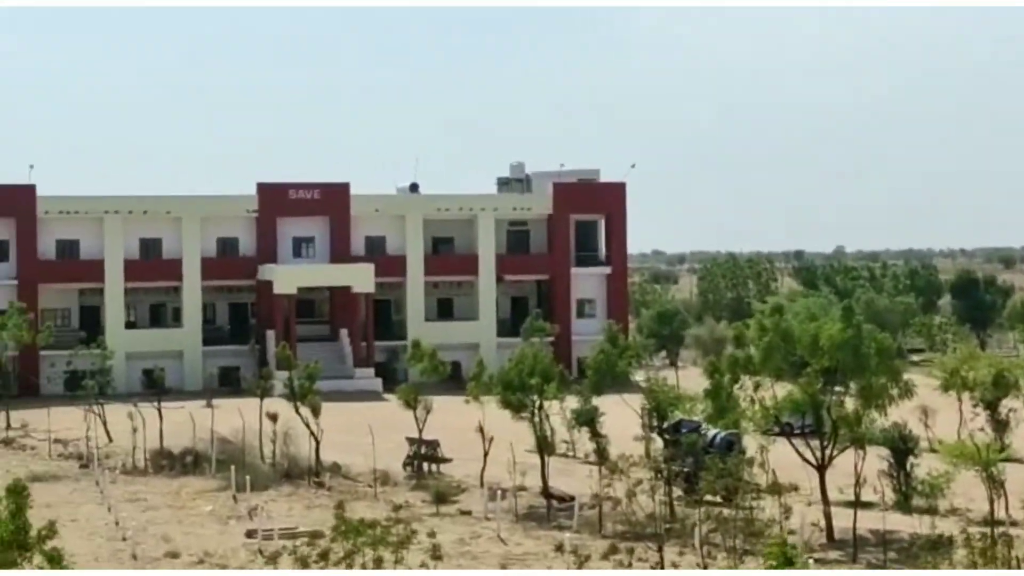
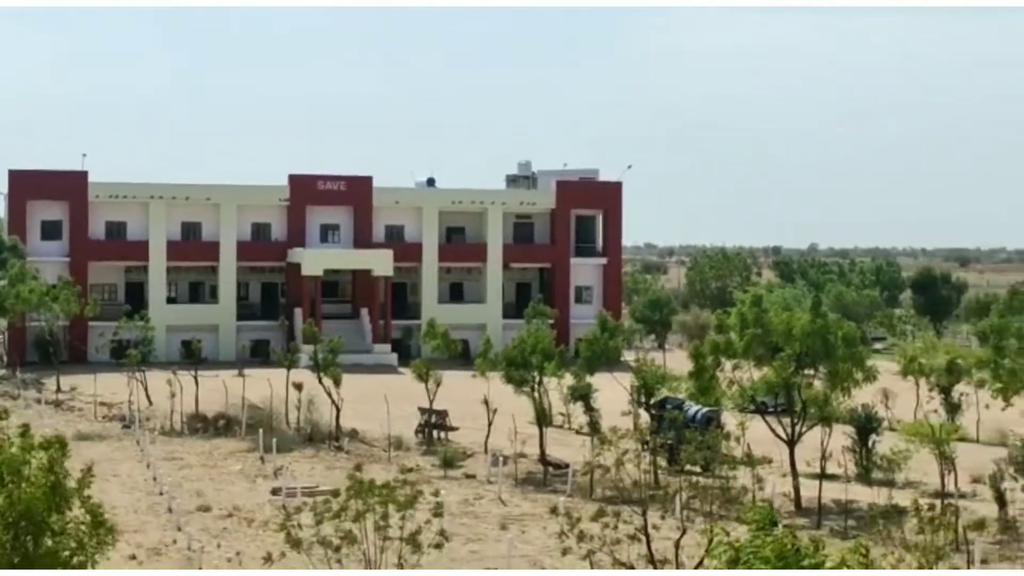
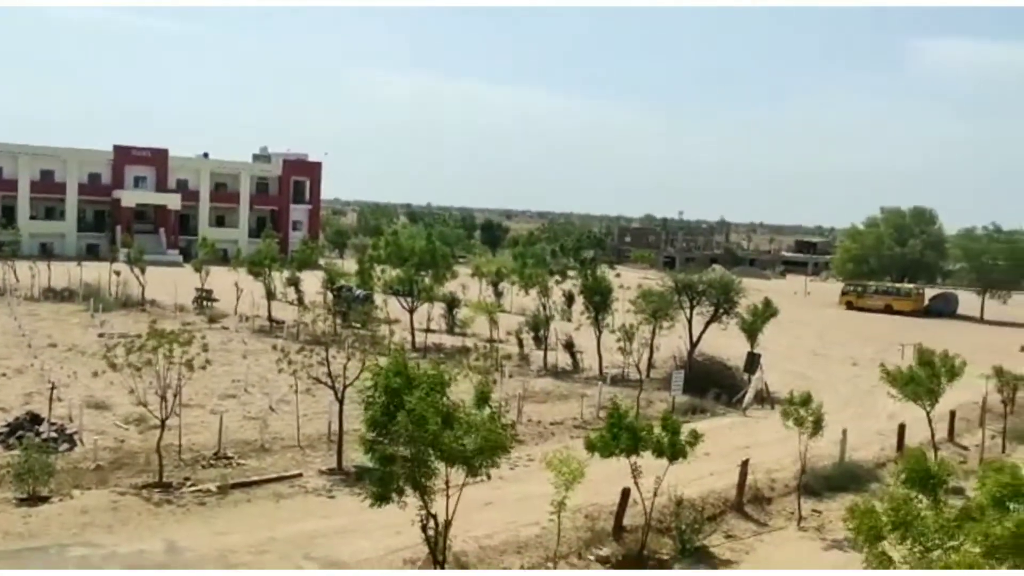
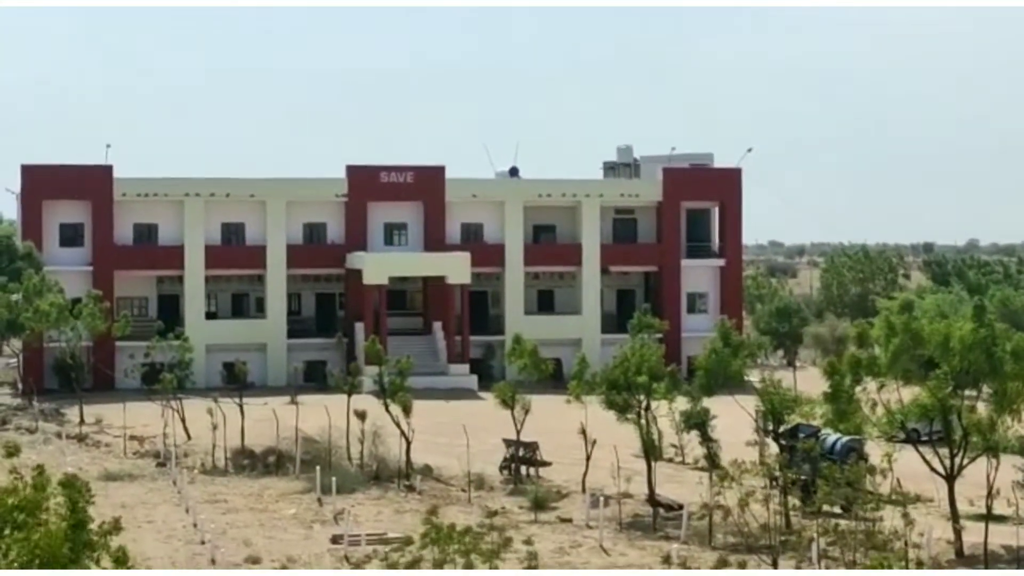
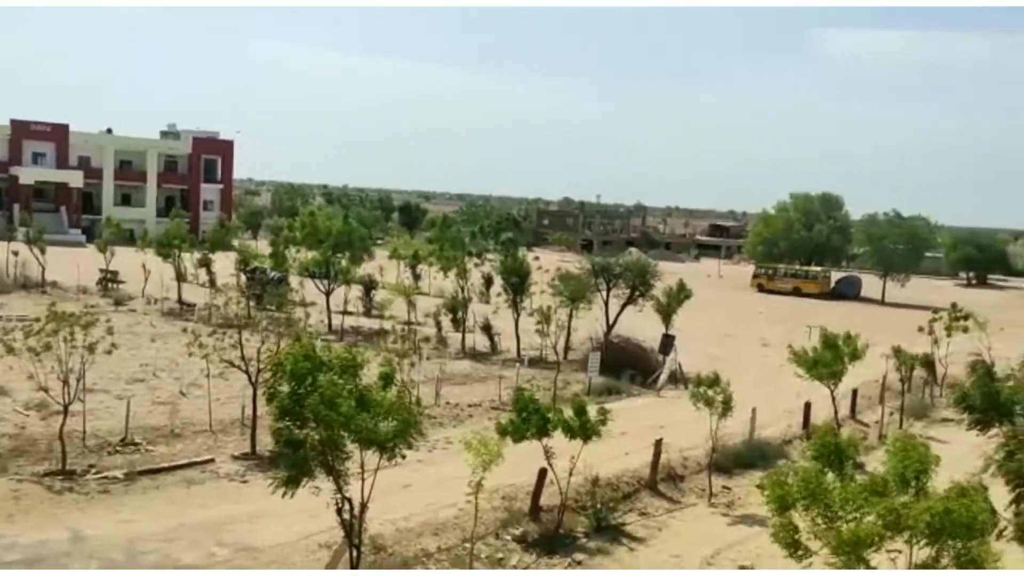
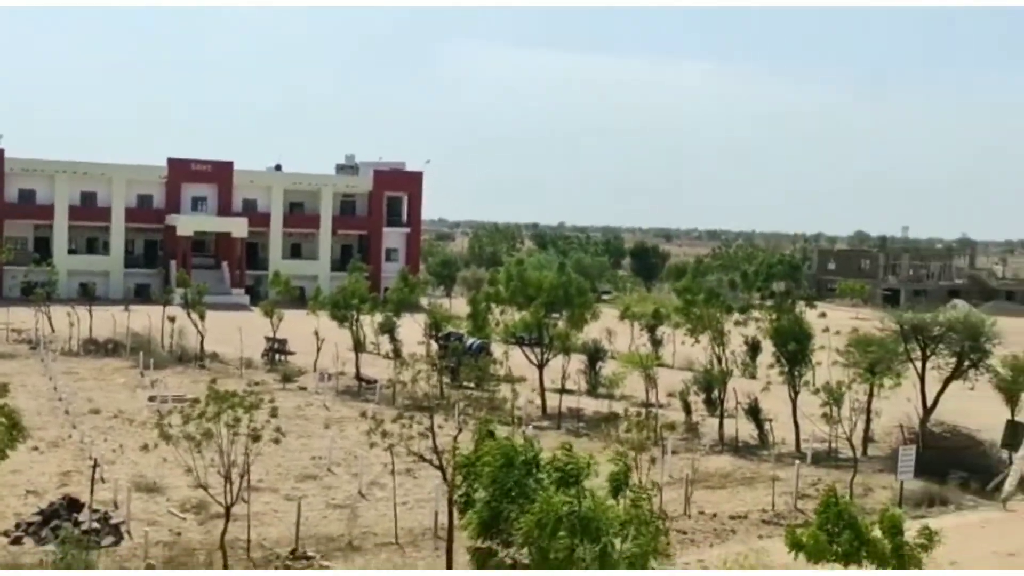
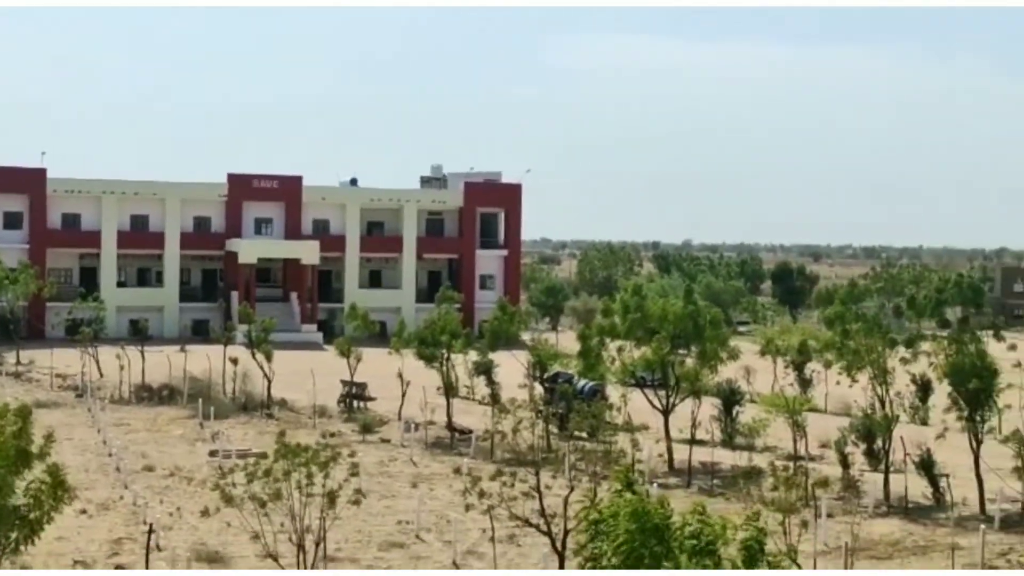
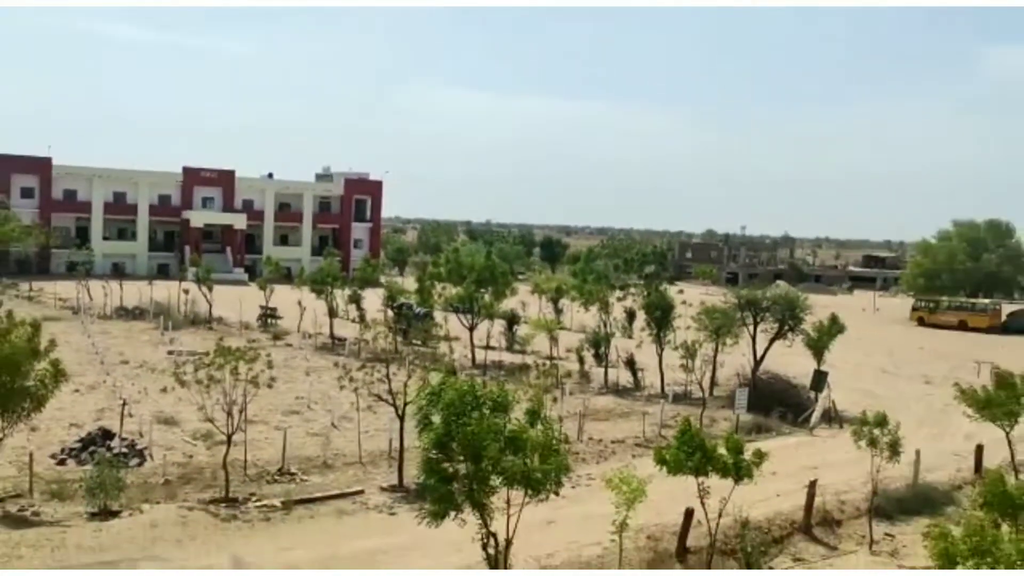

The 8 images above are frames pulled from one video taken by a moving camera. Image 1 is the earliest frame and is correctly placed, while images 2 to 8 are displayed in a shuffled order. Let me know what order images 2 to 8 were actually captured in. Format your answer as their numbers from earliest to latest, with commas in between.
4, 2, 7, 6, 8, 3, 5
